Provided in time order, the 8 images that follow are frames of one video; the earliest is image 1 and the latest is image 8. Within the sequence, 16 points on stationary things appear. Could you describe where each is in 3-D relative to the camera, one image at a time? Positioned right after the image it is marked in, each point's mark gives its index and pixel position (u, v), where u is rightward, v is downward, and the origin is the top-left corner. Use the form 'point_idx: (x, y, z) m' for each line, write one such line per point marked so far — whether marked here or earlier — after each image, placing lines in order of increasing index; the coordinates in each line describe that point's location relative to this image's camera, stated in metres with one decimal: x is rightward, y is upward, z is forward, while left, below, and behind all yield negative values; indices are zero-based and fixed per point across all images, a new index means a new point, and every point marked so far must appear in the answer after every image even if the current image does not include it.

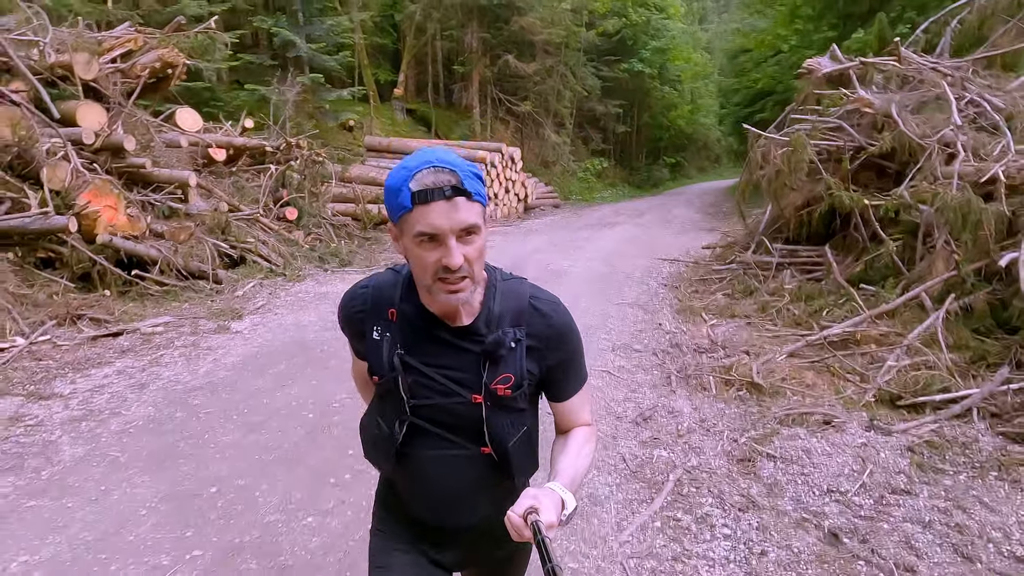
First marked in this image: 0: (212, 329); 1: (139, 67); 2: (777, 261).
0: (-2.6, -0.4, +5.7) m
1: (-4.8, +2.9, +8.5) m
2: (+3.1, +0.3, +7.7) m
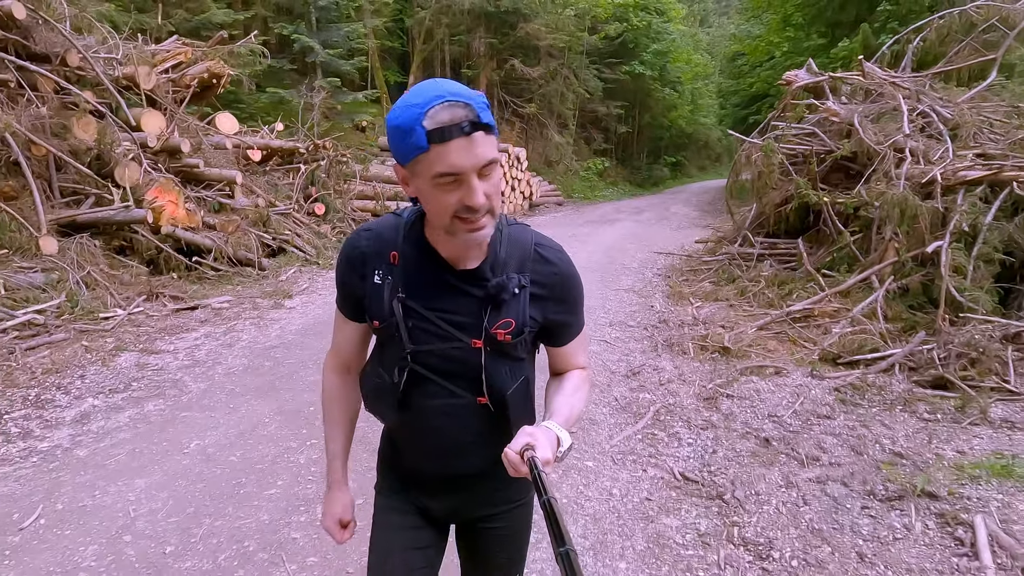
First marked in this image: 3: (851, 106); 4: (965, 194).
0: (-2.5, -0.2, +6.7) m
1: (-4.7, +3.0, +9.5) m
2: (+3.3, +0.5, +8.7) m
3: (+4.3, +2.3, +8.4) m
4: (+4.1, +0.9, +5.8) m
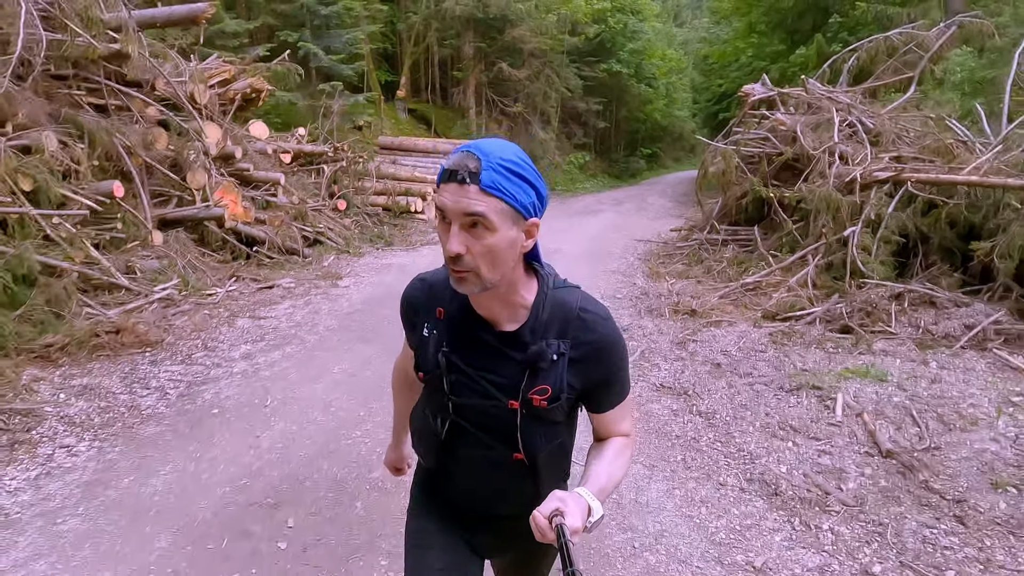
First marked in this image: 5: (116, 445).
0: (-2.3, 0.0, +8.3) m
1: (-4.7, +3.3, +11.0) m
2: (+3.4, +0.8, +10.4) m
3: (+4.3, +2.6, +10.2) m
4: (+4.2, +1.1, +7.6) m
5: (-2.1, -0.8, +3.5) m
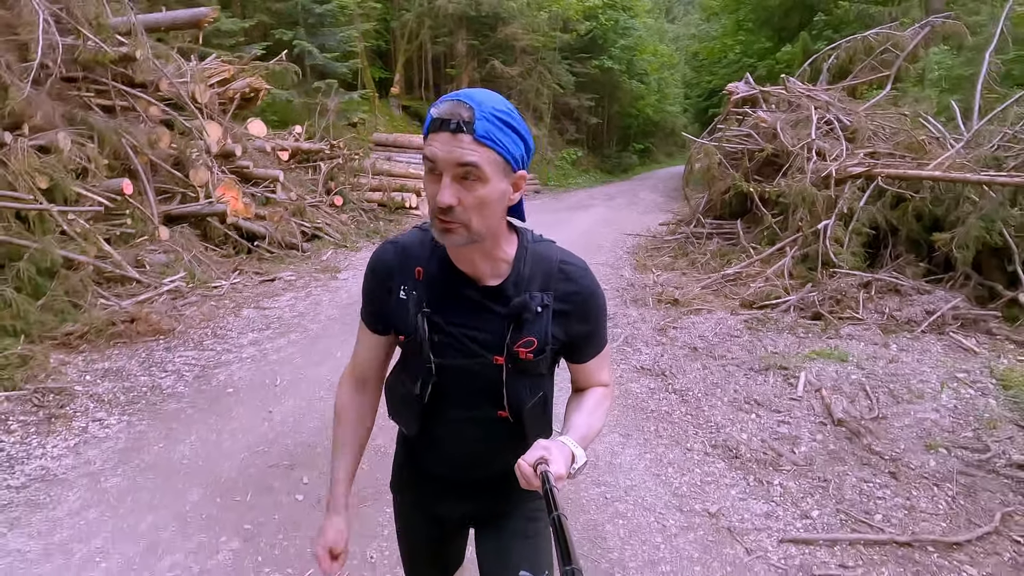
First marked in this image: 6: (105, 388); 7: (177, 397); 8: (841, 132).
0: (-2.4, +0.1, +8.7) m
1: (-4.8, +3.4, +11.3) m
2: (+3.2, +0.9, +10.8) m
3: (+4.2, +2.8, +10.6) m
4: (+4.1, +1.3, +8.0) m
5: (-2.1, -0.8, +3.8) m
6: (-2.6, -0.6, +4.3) m
7: (-2.1, -0.7, +4.2) m
8: (+4.8, +2.3, +9.6) m
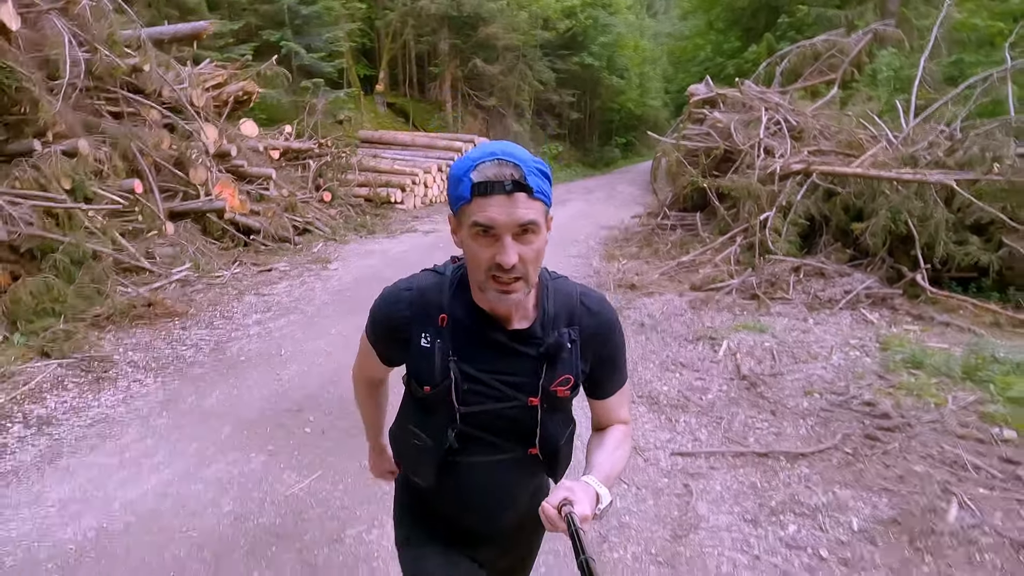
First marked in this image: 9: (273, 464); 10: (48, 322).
0: (-2.8, +0.3, +9.5) m
1: (-5.2, +3.5, +12.1) m
2: (+2.8, +1.1, +11.8) m
3: (+3.8, +3.0, +11.5) m
4: (+3.8, +1.5, +8.9) m
5: (-2.4, -0.7, +4.7) m
6: (-2.9, -0.5, +5.1) m
7: (-2.4, -0.6, +5.1) m
8: (+4.4, +2.5, +10.5) m
9: (-1.2, -0.9, +3.3) m
10: (-3.8, -0.3, +5.4) m
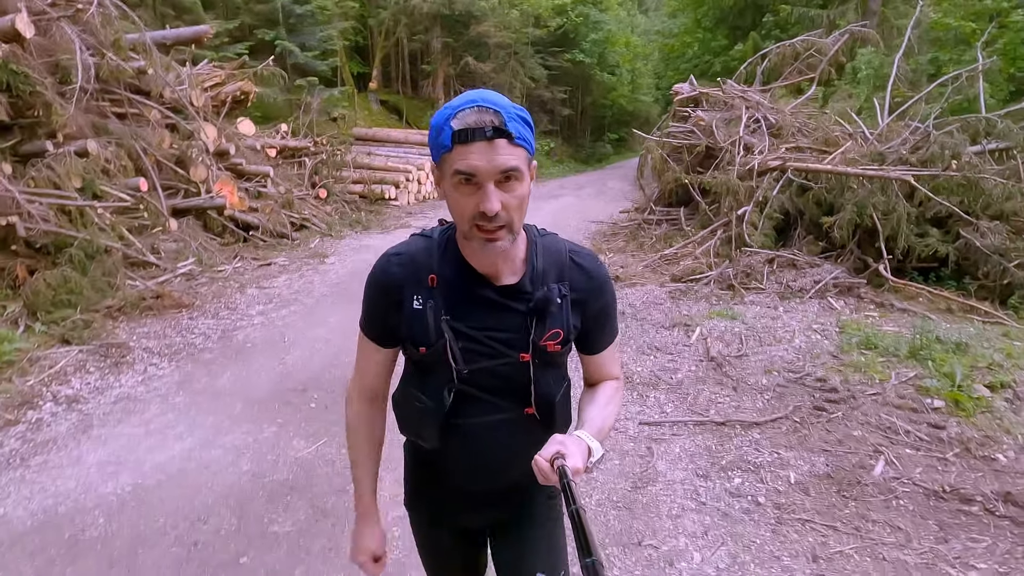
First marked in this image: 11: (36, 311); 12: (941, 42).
0: (-2.9, +0.4, +9.9) m
1: (-5.4, +3.6, +12.4) m
2: (+2.7, +1.3, +12.2) m
3: (+3.6, +3.2, +11.9) m
4: (+3.6, +1.6, +9.3) m
5: (-2.5, -0.6, +5.1) m
6: (-3.0, -0.5, +5.5) m
7: (-2.5, -0.5, +5.4) m
8: (+4.3, +2.6, +11.0) m
9: (-1.3, -0.8, +3.7) m
10: (-3.9, -0.2, +5.8) m
11: (-4.2, -0.2, +5.8) m
12: (+8.5, +4.9, +13.0) m
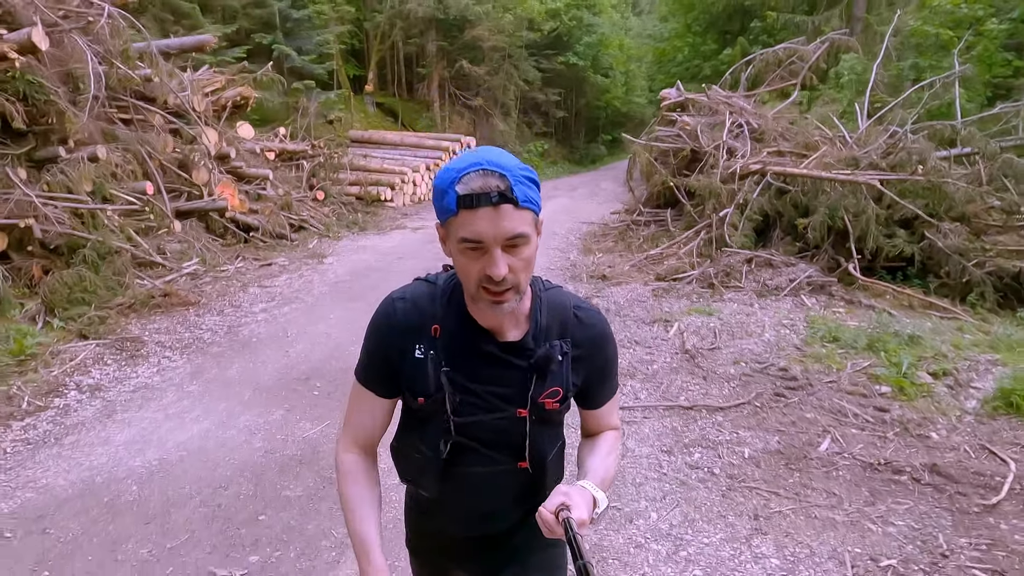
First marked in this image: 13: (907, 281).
0: (-3.1, +0.4, +10.2) m
1: (-5.6, +3.6, +12.8) m
2: (+2.5, +1.3, +12.6) m
3: (+3.5, +3.2, +12.3) m
4: (+3.5, +1.6, +9.7) m
5: (-2.6, -0.6, +5.4) m
6: (-3.1, -0.5, +5.9) m
7: (-2.6, -0.5, +5.8) m
8: (+4.1, +2.6, +11.4) m
9: (-1.4, -0.8, +4.1) m
10: (-4.0, -0.2, +6.2) m
11: (-4.3, -0.2, +6.1) m
12: (+8.3, +4.9, +13.5) m
13: (+4.6, +0.1, +7.6) m
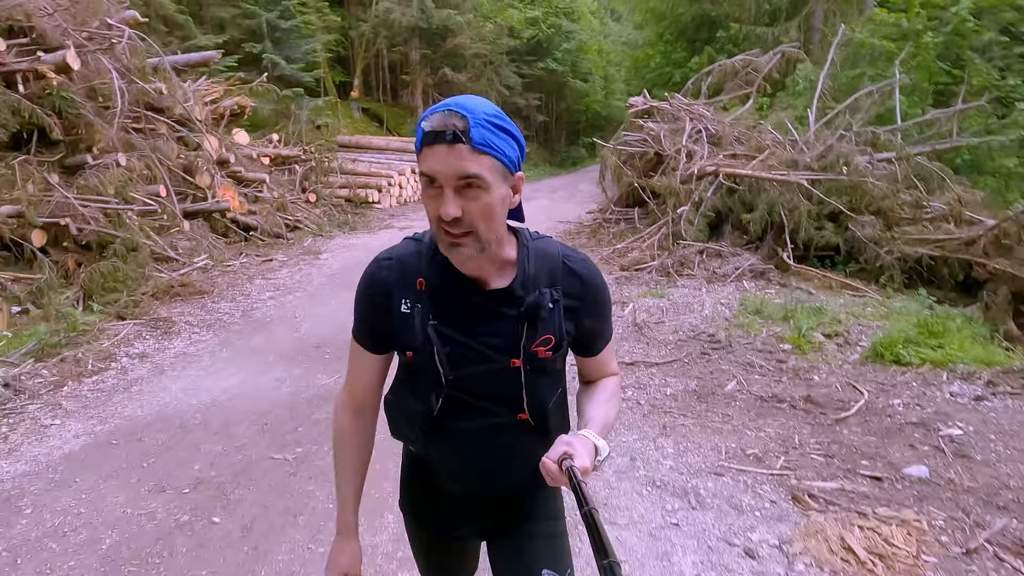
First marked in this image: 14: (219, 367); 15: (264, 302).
0: (-3.4, +0.5, +11.2) m
1: (-6.0, +3.7, +13.7) m
2: (+2.1, +1.5, +13.7) m
3: (+3.1, +3.3, +13.4) m
4: (+3.2, +1.8, +10.9) m
5: (-2.8, -0.4, +6.4) m
6: (-3.3, -0.3, +6.8) m
7: (-2.8, -0.4, +6.8) m
8: (+3.7, +2.8, +12.5) m
9: (-1.6, -0.6, +5.1) m
10: (-4.3, -0.1, +7.1) m
11: (-4.5, -0.1, +7.1) m
12: (+7.9, +5.1, +14.7) m
13: (+4.3, +0.3, +8.7) m
14: (-2.4, -0.6, +5.3) m
15: (-3.0, -0.2, +7.9) m
